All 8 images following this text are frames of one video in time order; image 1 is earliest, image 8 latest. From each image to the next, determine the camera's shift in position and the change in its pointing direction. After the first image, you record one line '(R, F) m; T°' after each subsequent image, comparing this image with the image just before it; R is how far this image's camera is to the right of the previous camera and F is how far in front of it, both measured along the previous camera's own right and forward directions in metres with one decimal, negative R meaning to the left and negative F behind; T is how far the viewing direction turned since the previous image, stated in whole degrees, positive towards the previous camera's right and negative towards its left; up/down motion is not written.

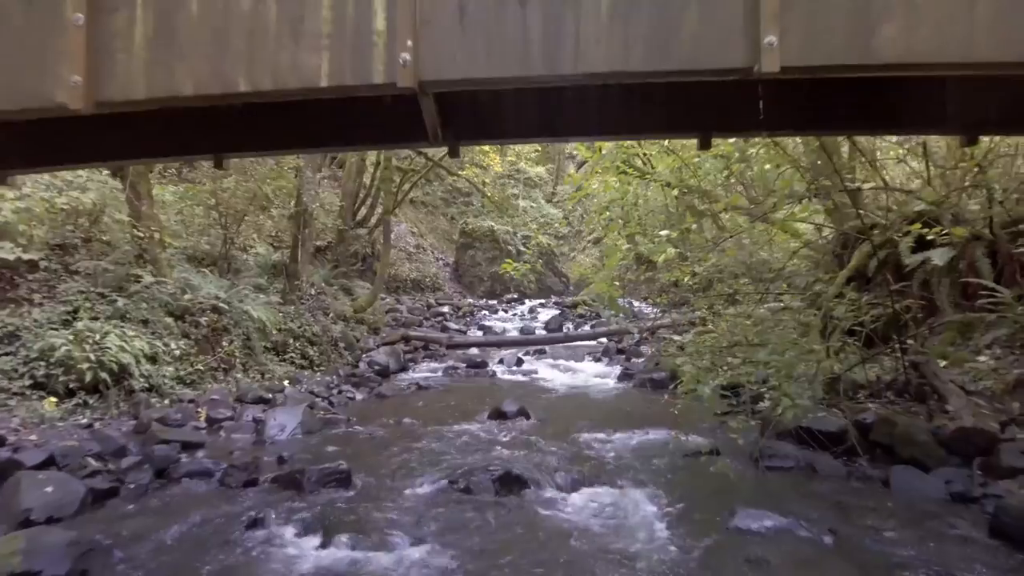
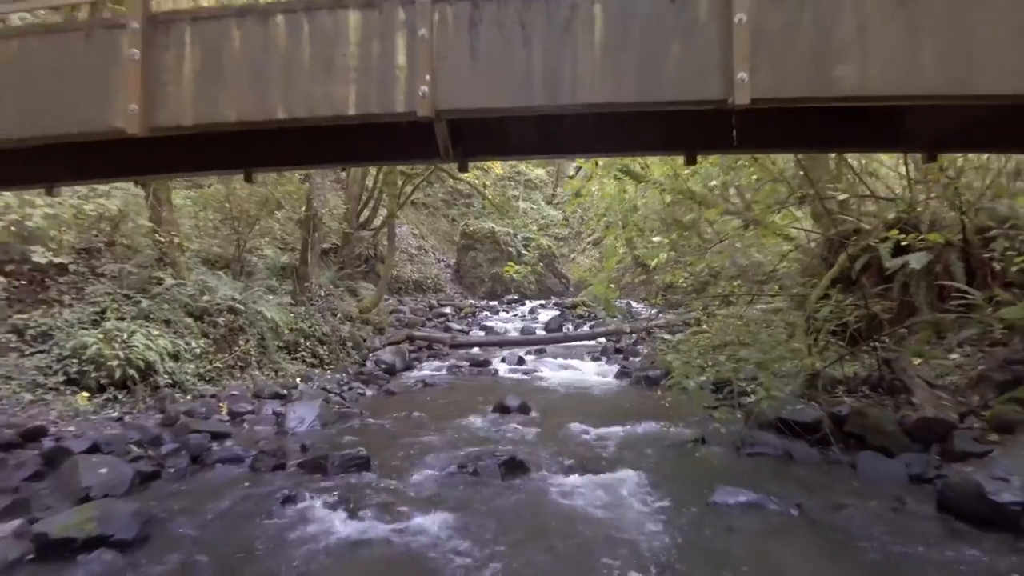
(0.0, -0.5) m; 0°
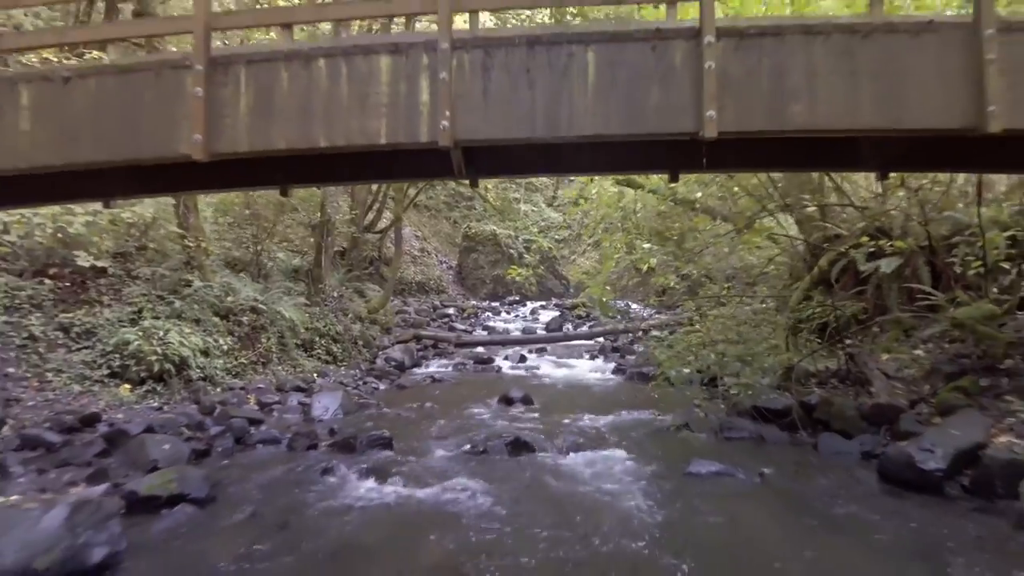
(0.0, -0.7) m; 0°
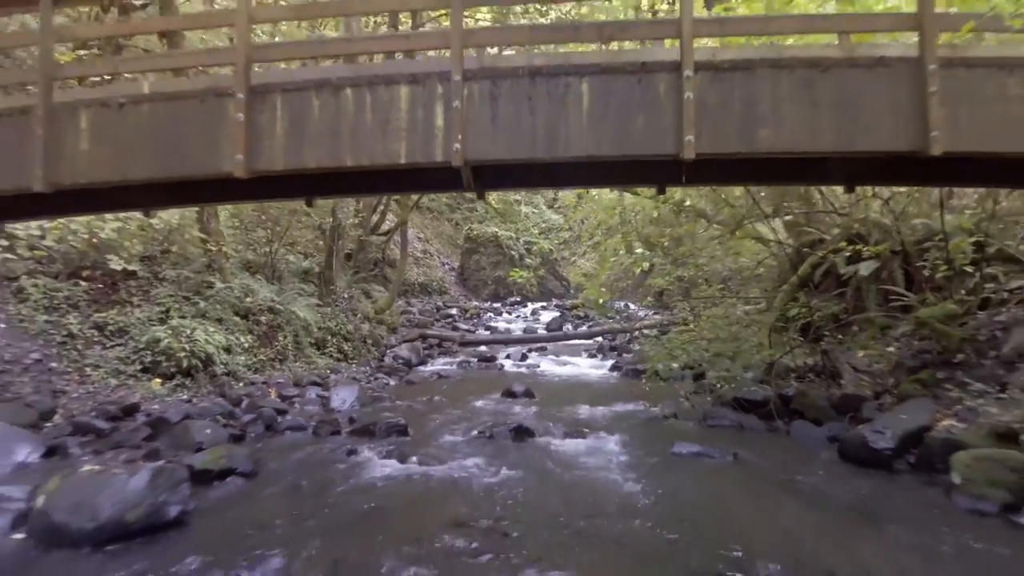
(0.0, -0.7) m; 0°
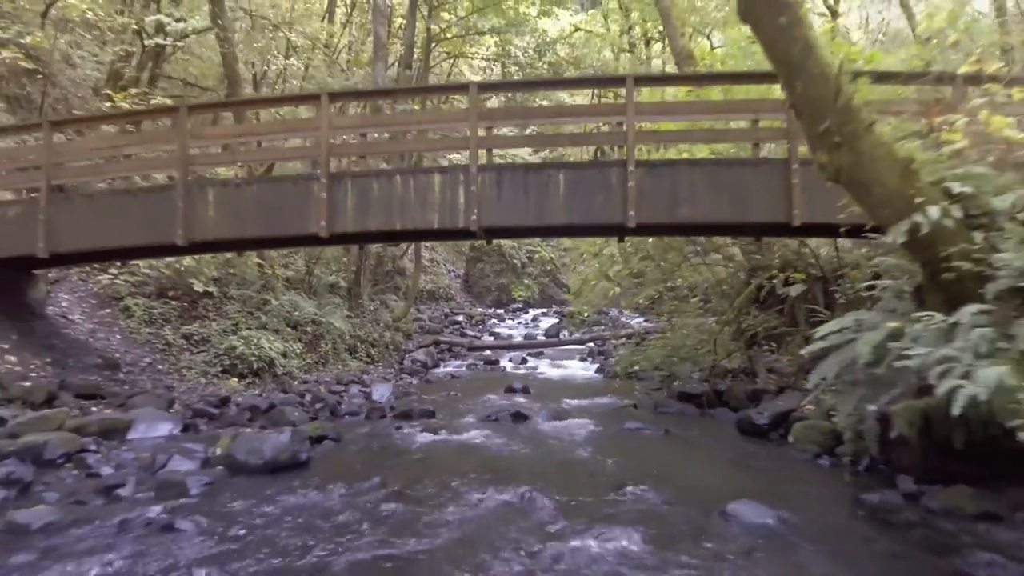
(0.0, -2.5) m; 0°
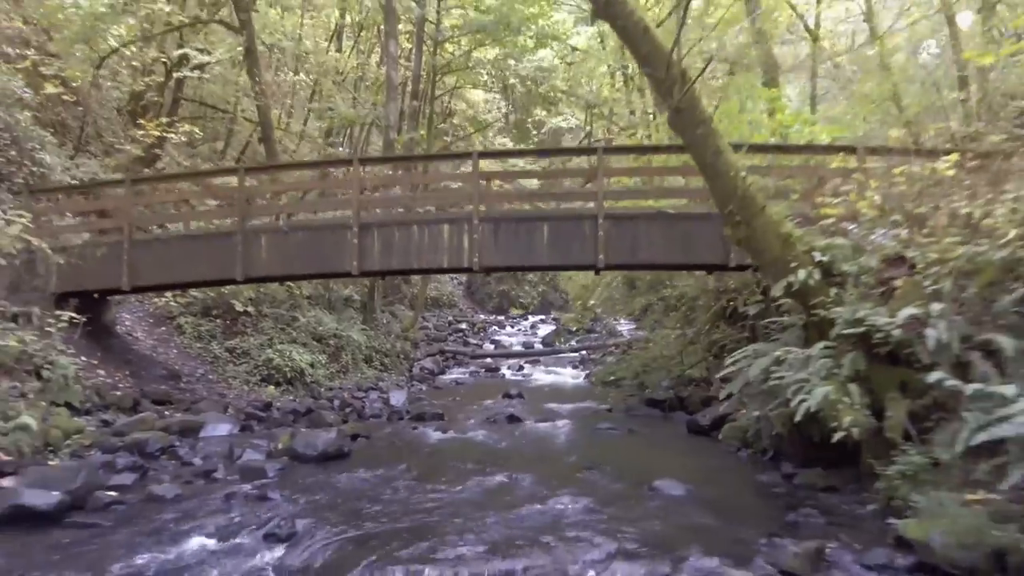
(+0.1, -2.0) m; 0°
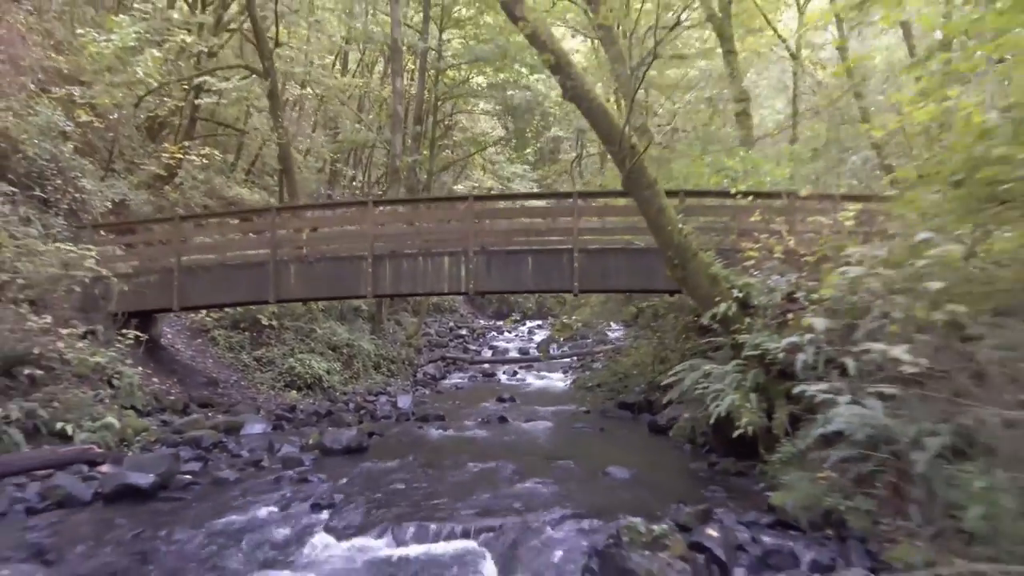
(+0.1, -1.9) m; 0°
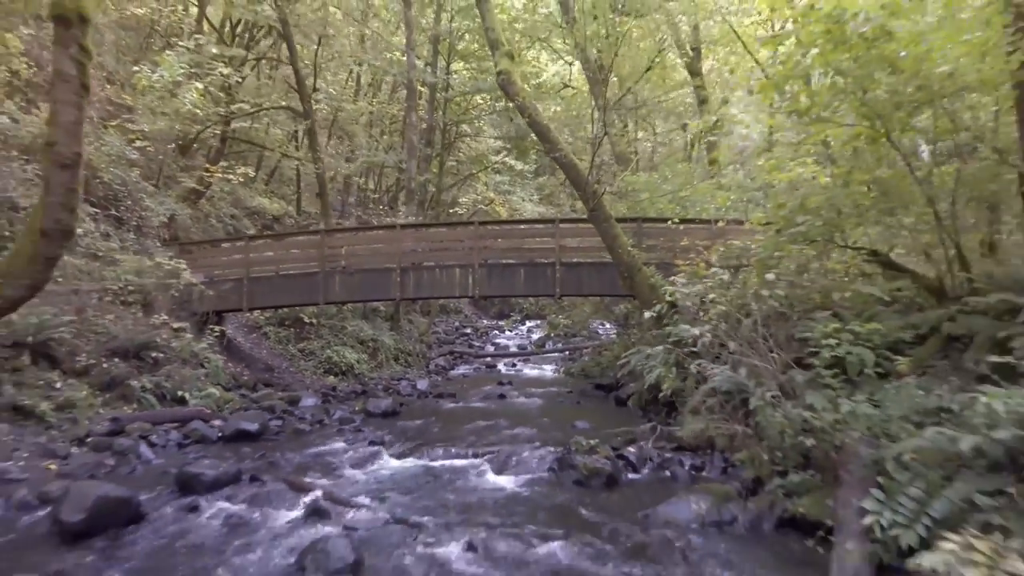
(+0.1, -3.5) m; 0°
